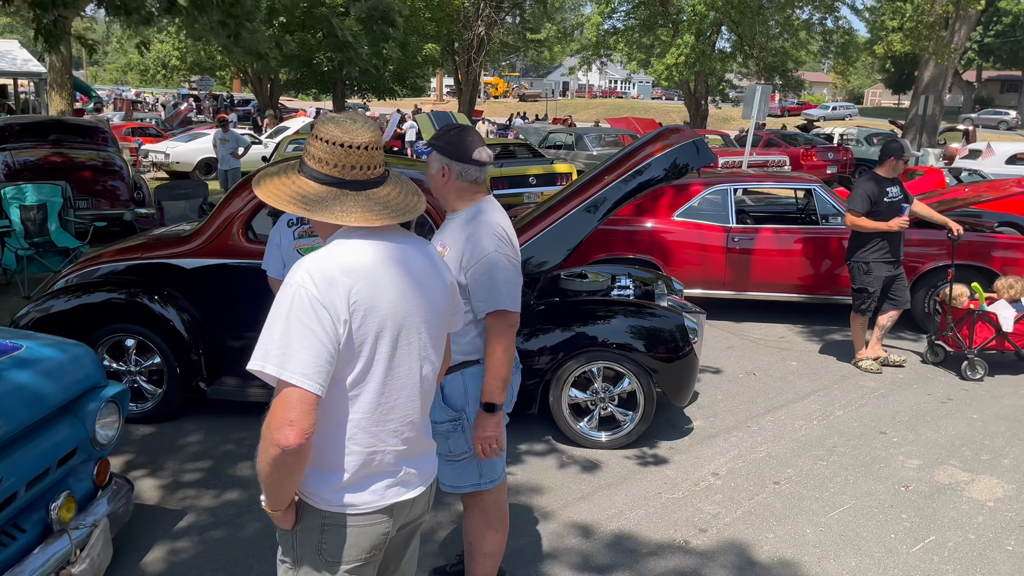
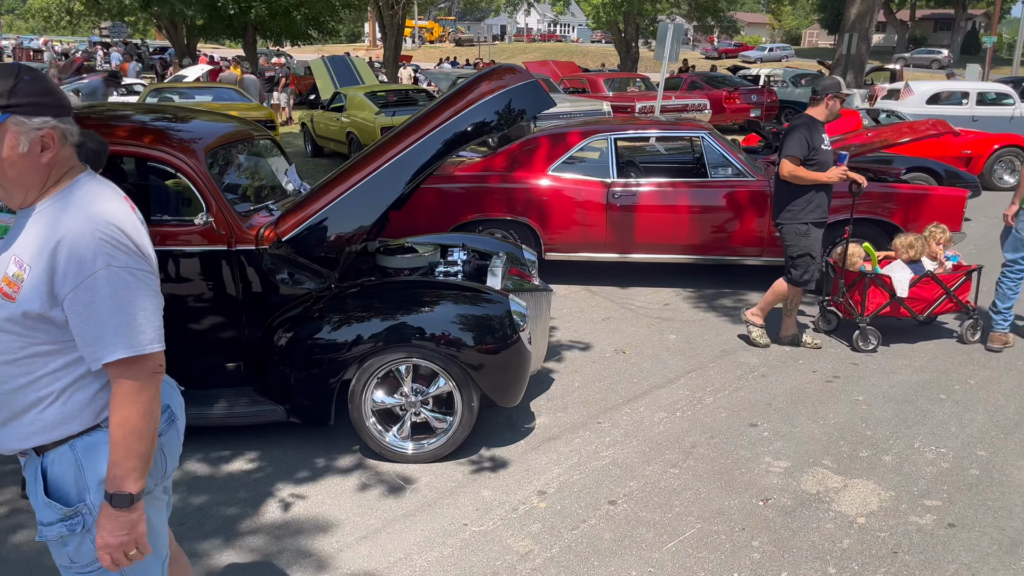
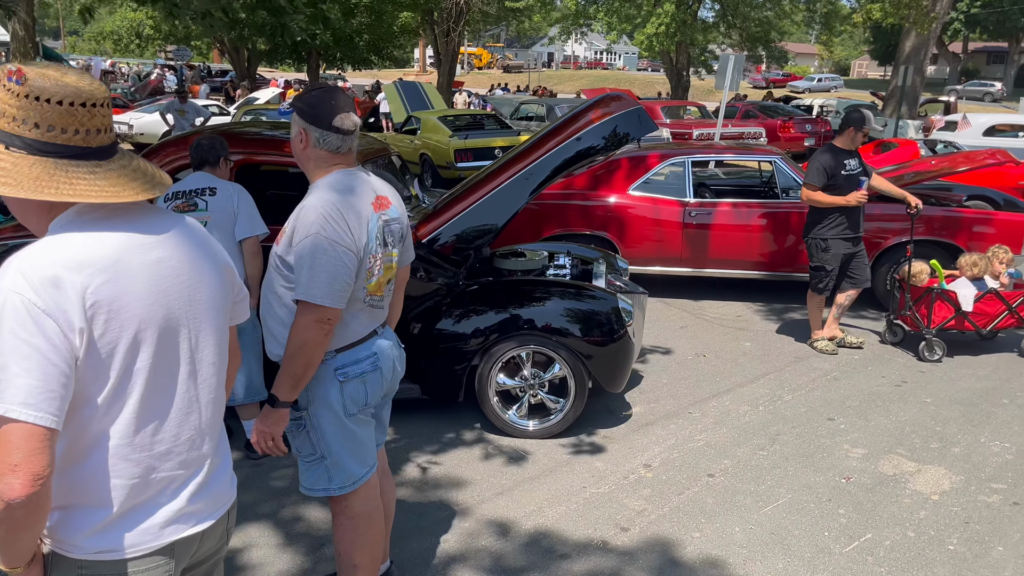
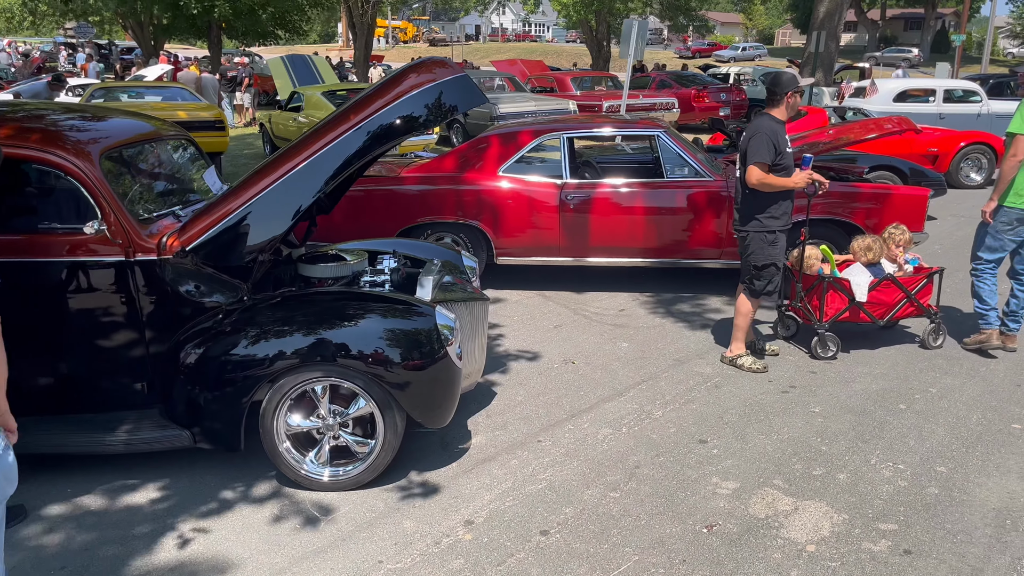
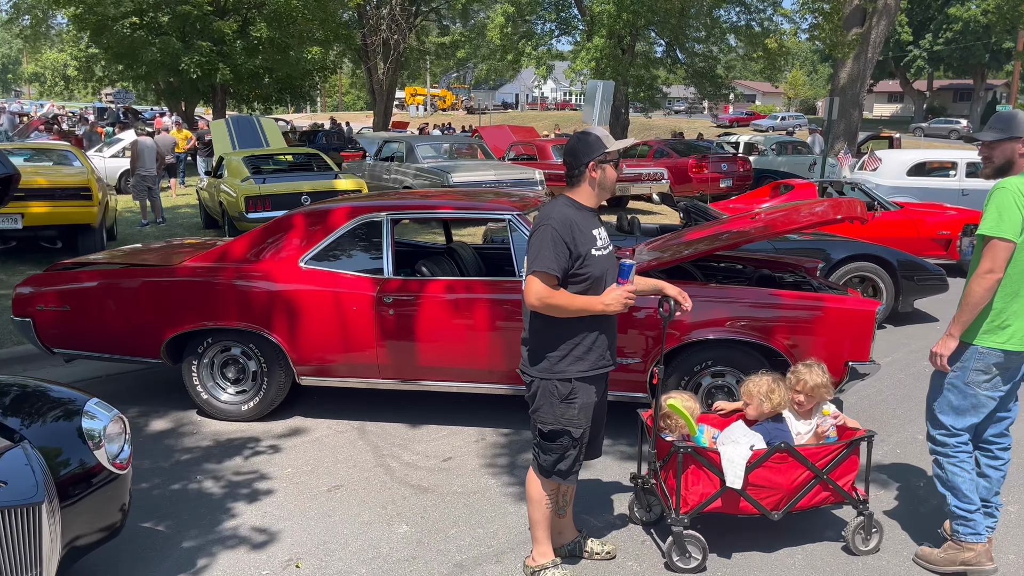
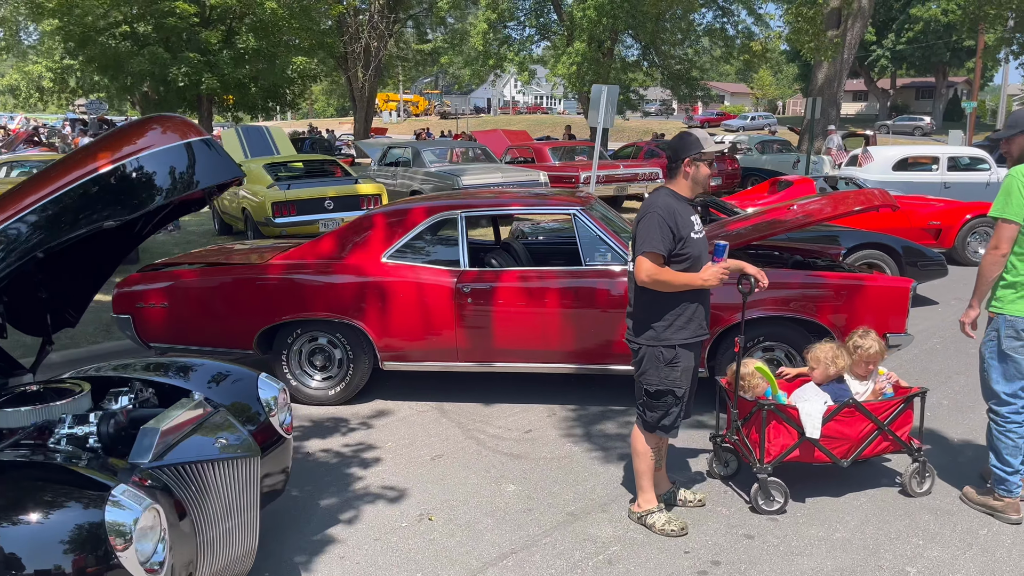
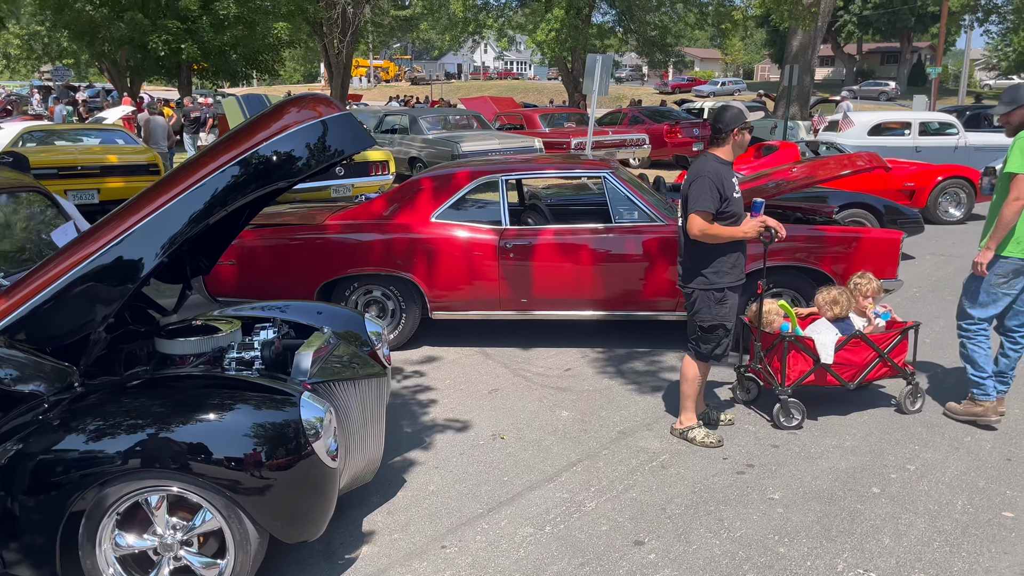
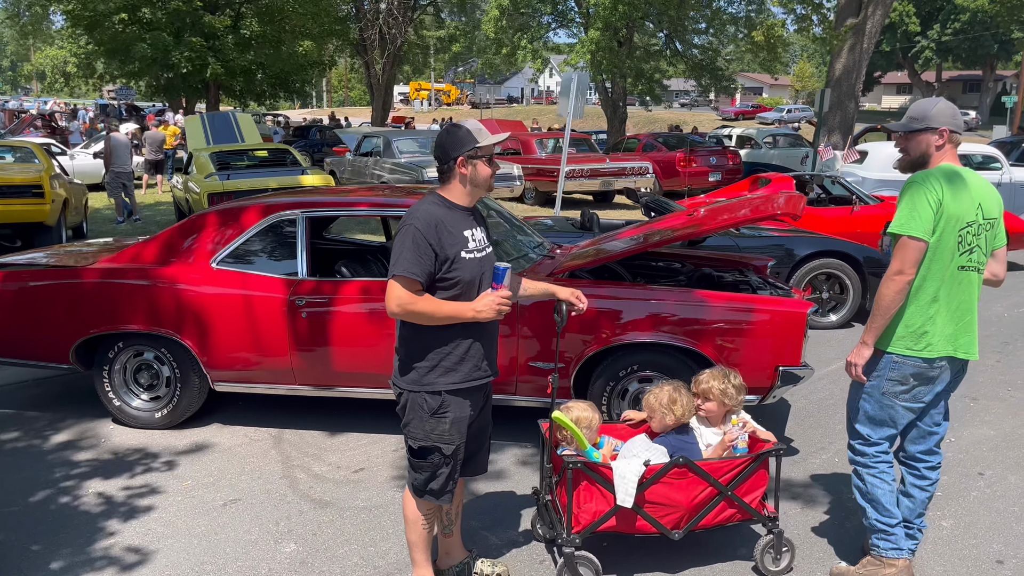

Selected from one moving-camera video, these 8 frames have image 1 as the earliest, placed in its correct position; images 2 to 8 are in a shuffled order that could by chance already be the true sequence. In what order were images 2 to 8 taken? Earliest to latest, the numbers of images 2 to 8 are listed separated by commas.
3, 2, 4, 7, 6, 5, 8
